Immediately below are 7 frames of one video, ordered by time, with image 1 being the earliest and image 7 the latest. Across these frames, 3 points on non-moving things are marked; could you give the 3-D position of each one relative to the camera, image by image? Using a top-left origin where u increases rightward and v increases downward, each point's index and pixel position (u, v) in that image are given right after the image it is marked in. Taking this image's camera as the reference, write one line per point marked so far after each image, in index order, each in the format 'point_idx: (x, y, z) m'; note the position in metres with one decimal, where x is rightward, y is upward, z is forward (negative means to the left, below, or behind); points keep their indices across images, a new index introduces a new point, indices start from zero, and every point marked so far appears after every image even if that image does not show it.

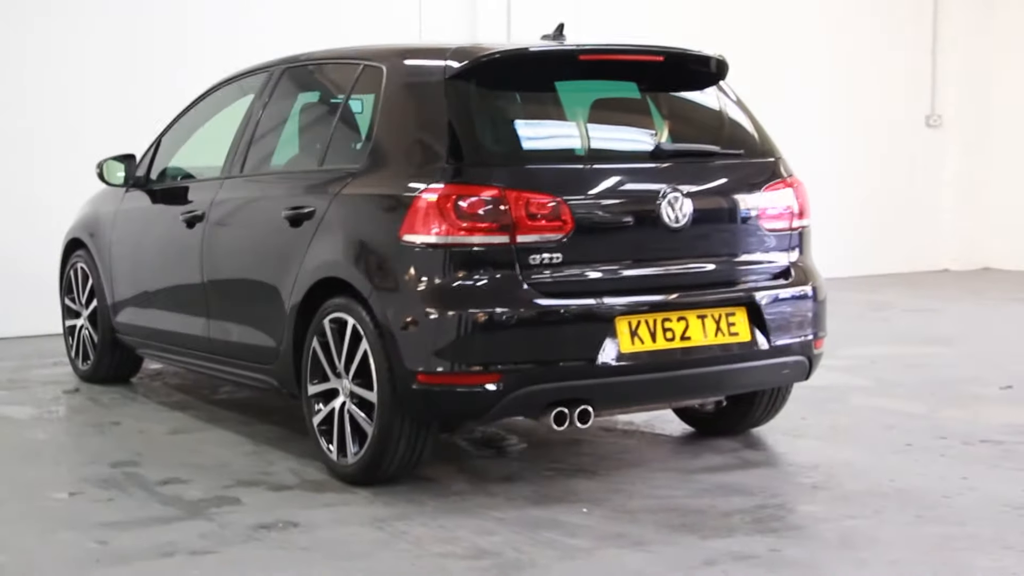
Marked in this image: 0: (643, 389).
0: (+0.4, -0.3, +3.7) m
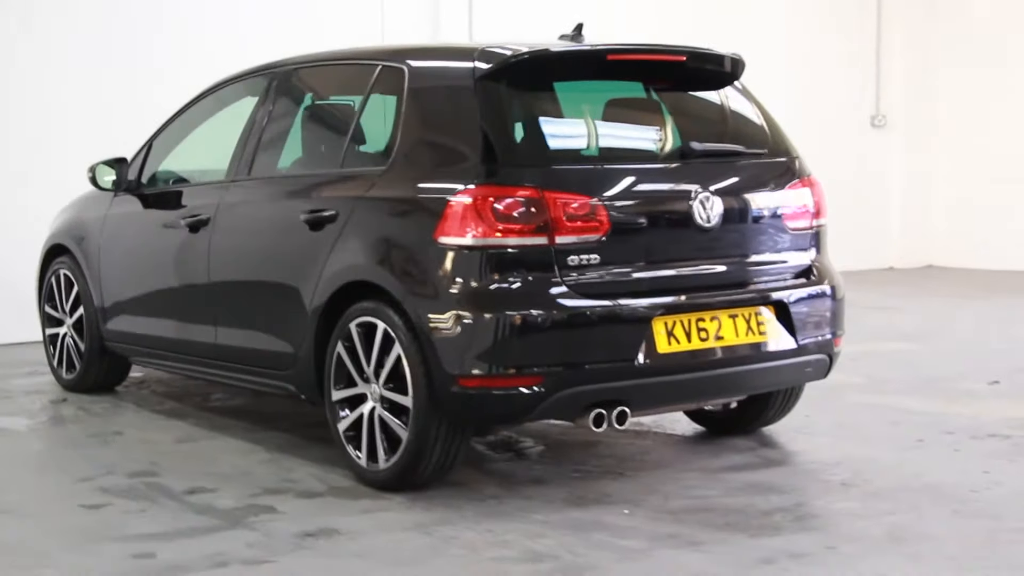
0: (+0.5, -0.3, +3.7) m
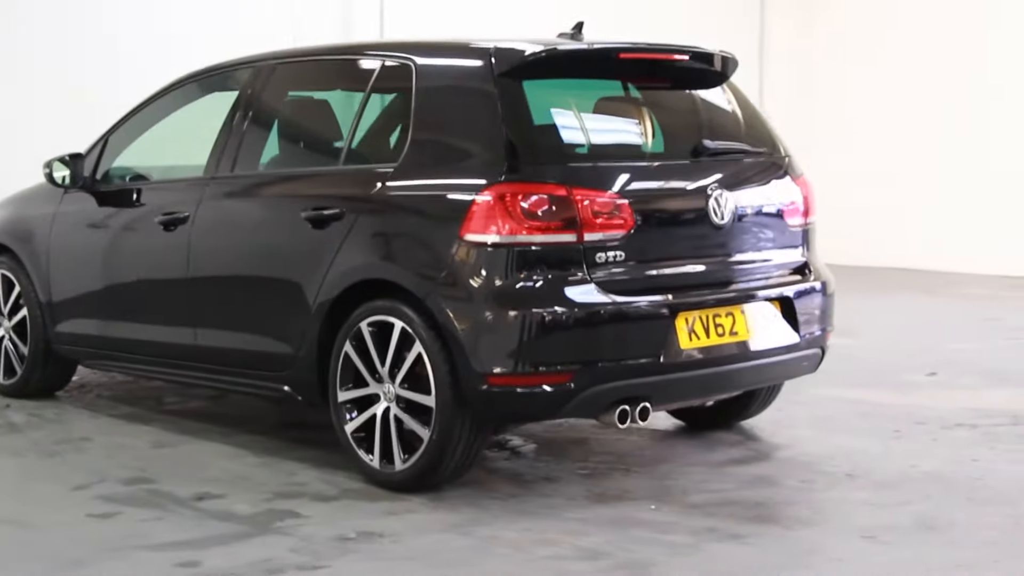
0: (+0.6, -0.3, +3.8) m
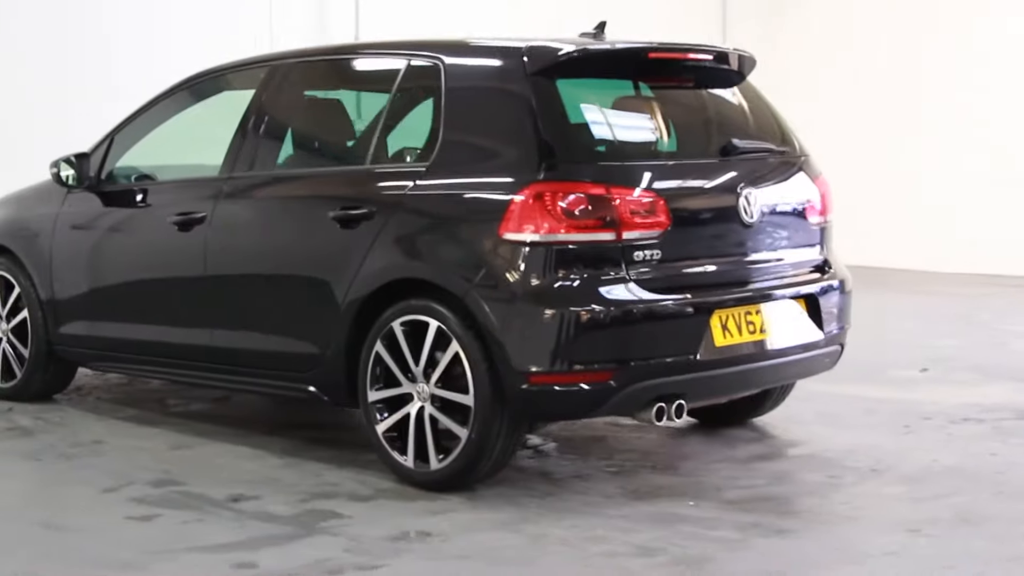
0: (+0.7, -0.3, +3.8) m
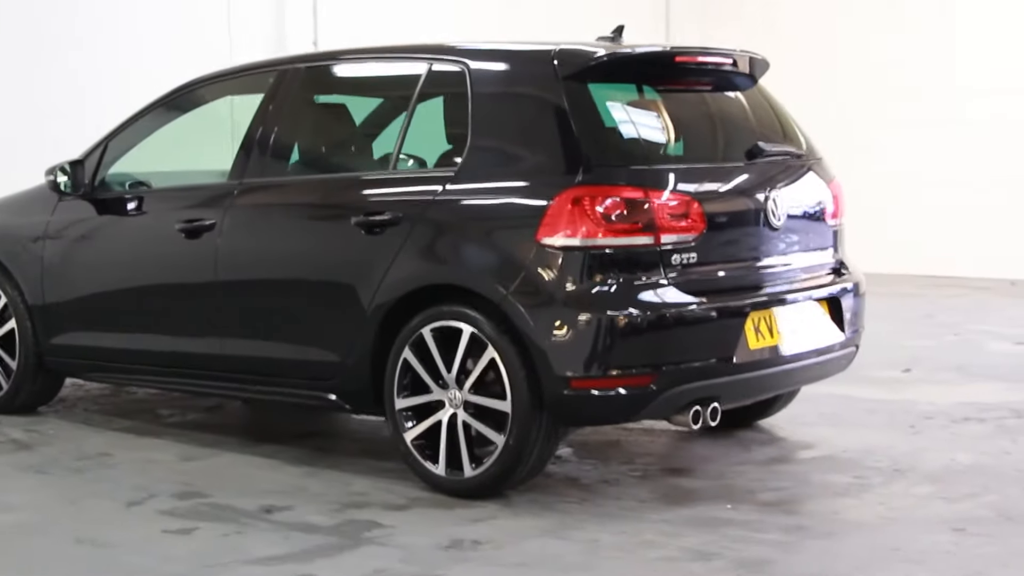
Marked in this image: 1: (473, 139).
0: (+0.8, -0.3, +3.8) m
1: (-0.1, +0.5, +3.9) m
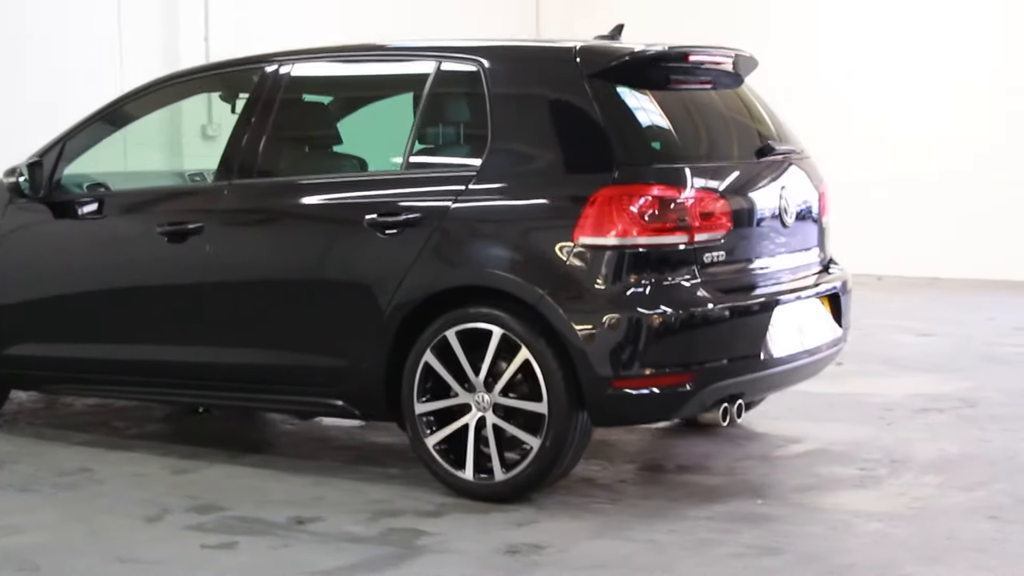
0: (+0.8, -0.3, +3.9) m
1: (-0.1, +0.5, +3.8) m
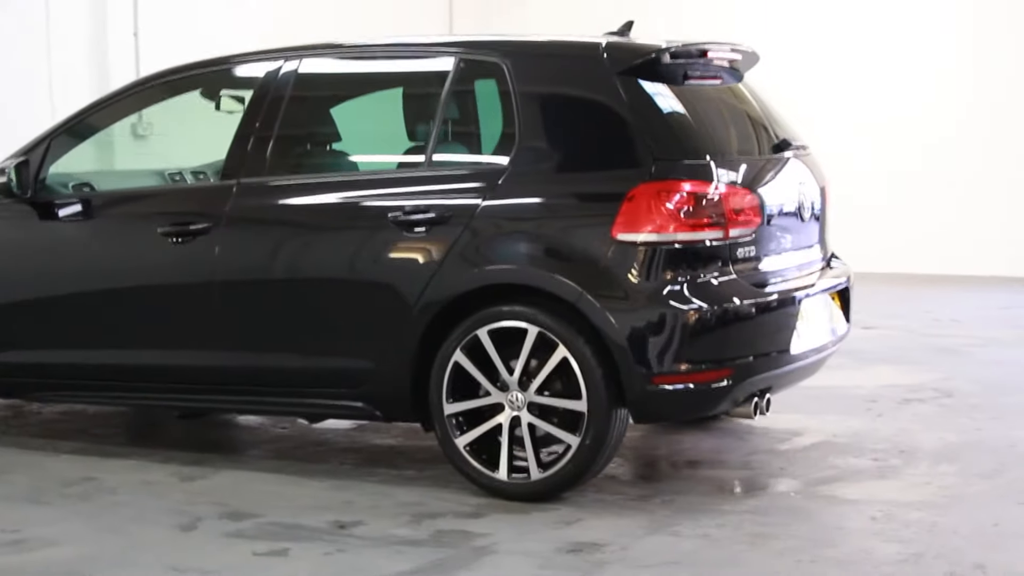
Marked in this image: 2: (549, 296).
0: (+0.9, -0.3, +3.9) m
1: (0.0, +0.5, +3.8) m
2: (+0.1, 0.0, +3.6) m
